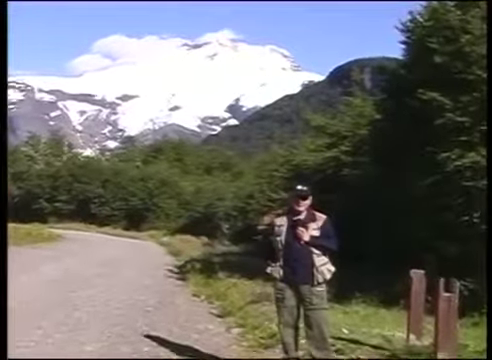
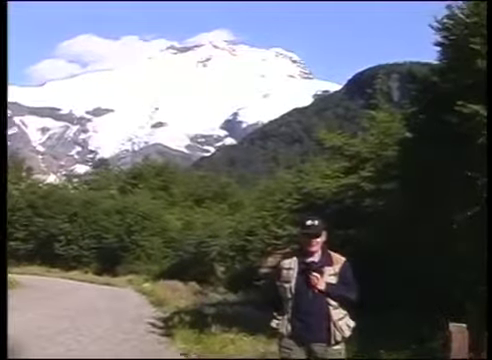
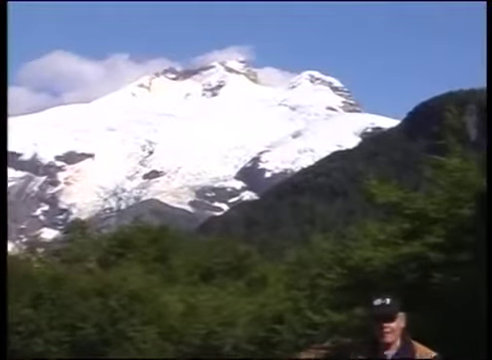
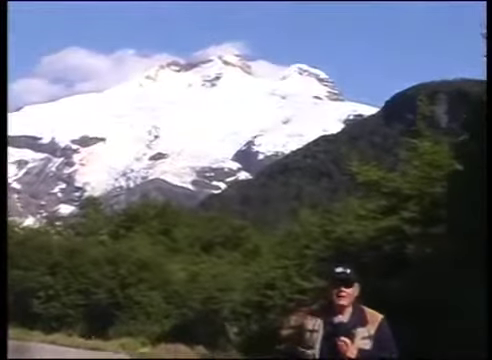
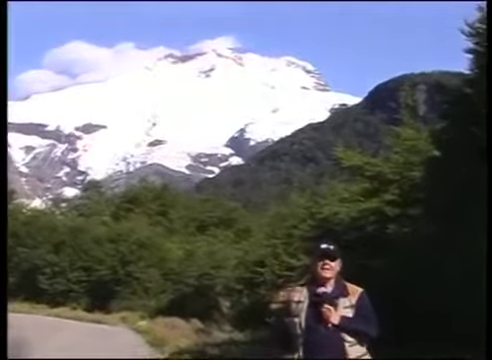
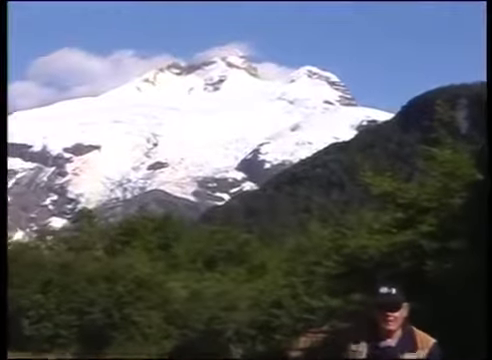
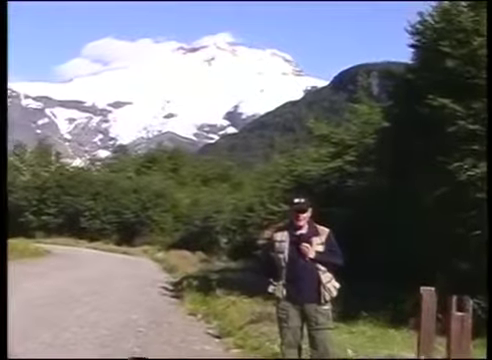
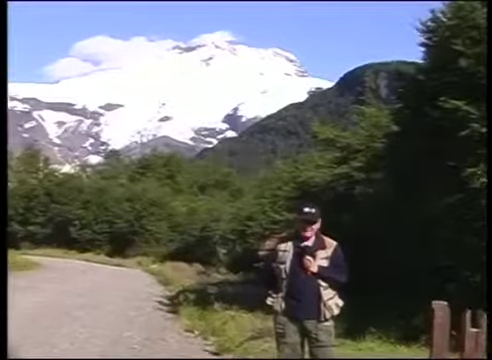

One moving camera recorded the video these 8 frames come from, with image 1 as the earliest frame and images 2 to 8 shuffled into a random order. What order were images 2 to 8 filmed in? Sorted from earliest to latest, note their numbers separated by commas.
7, 8, 2, 5, 4, 6, 3
